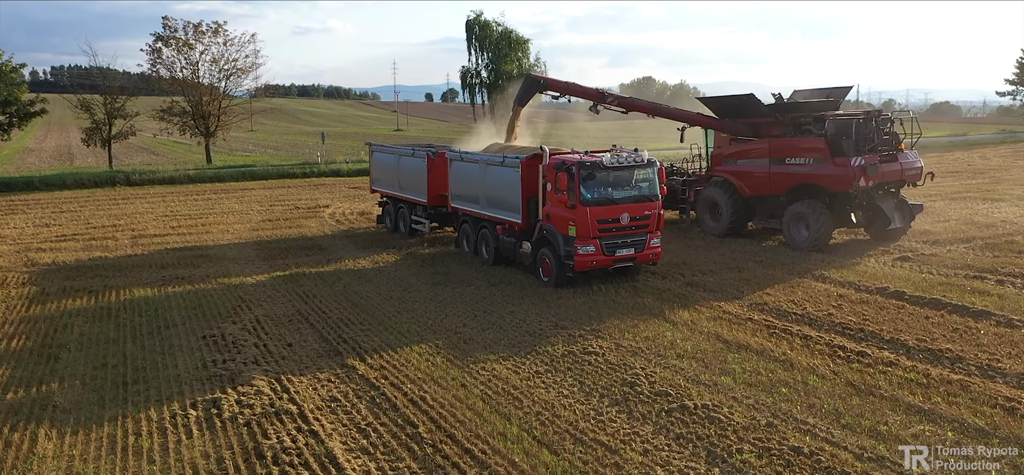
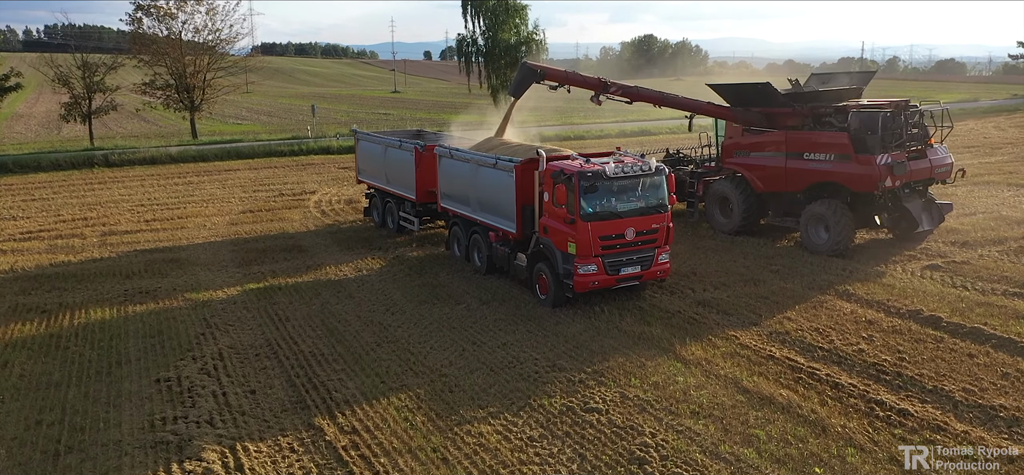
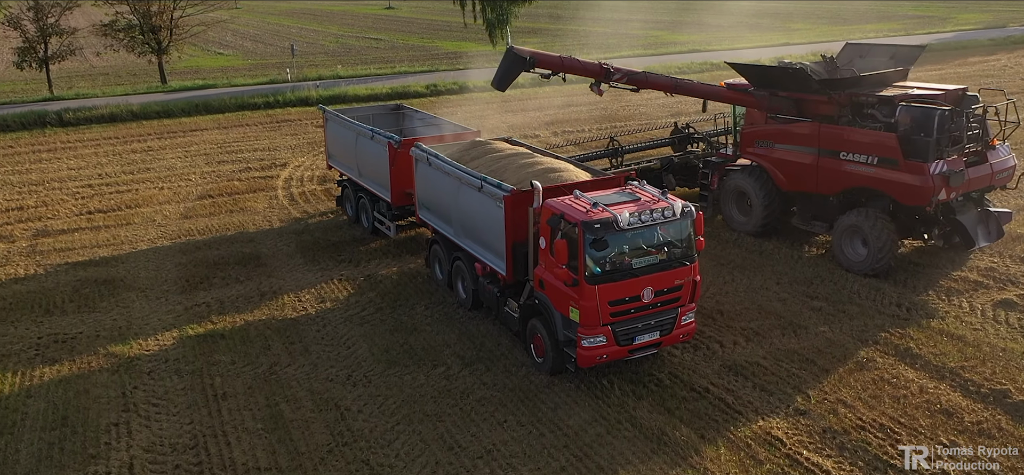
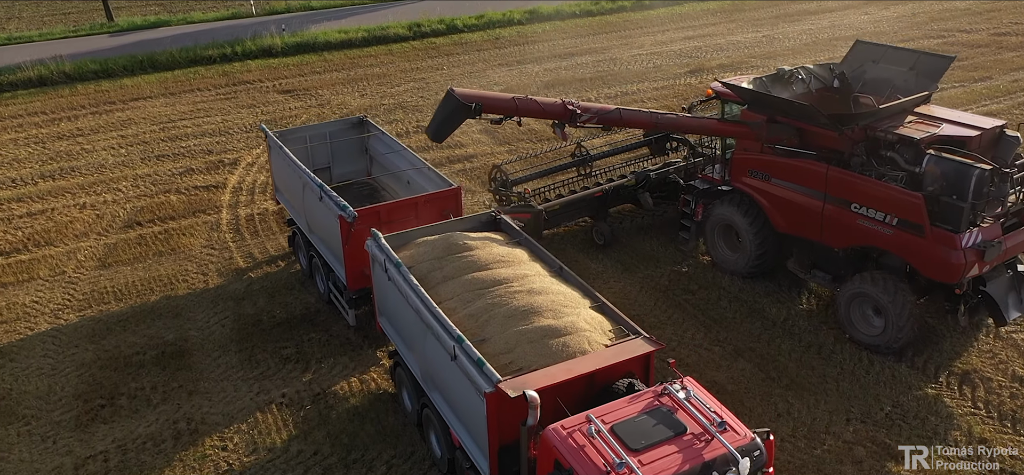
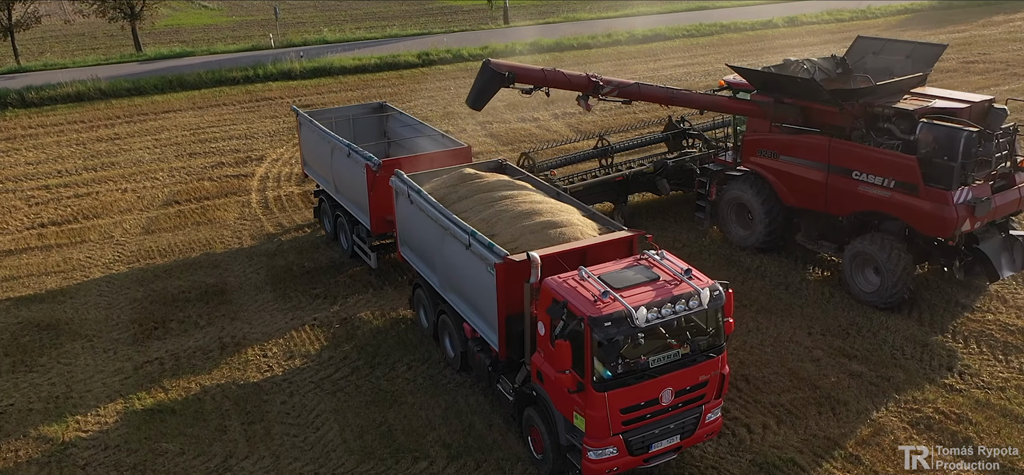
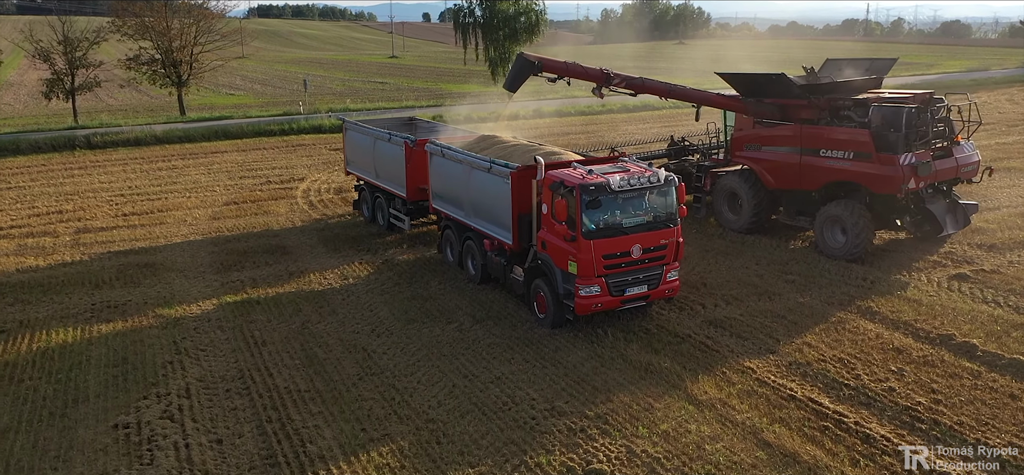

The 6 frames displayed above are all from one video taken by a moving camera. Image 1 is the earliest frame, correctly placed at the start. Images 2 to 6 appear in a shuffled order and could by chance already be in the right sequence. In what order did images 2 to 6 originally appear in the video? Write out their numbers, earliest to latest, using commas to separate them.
2, 6, 3, 5, 4
